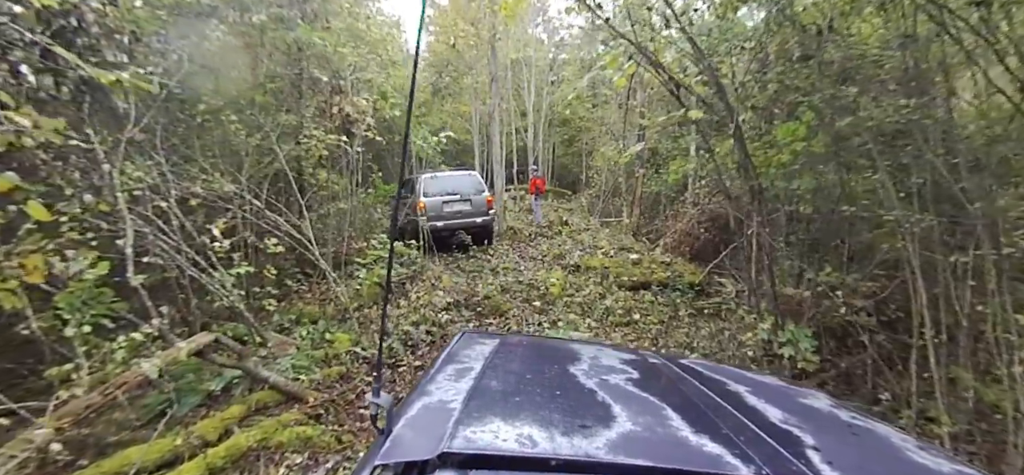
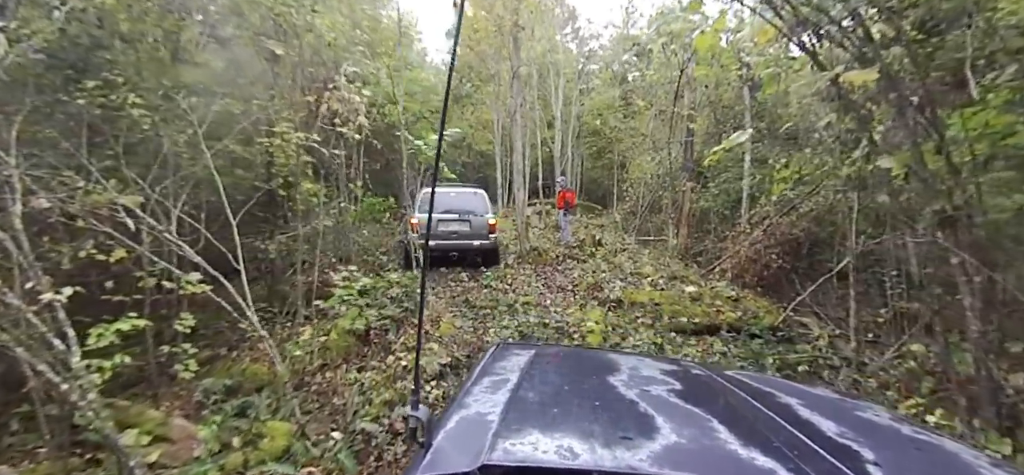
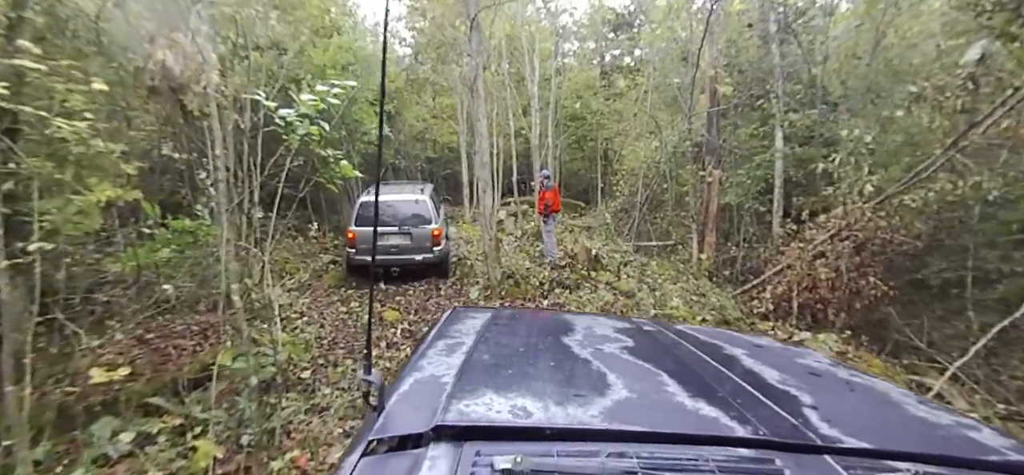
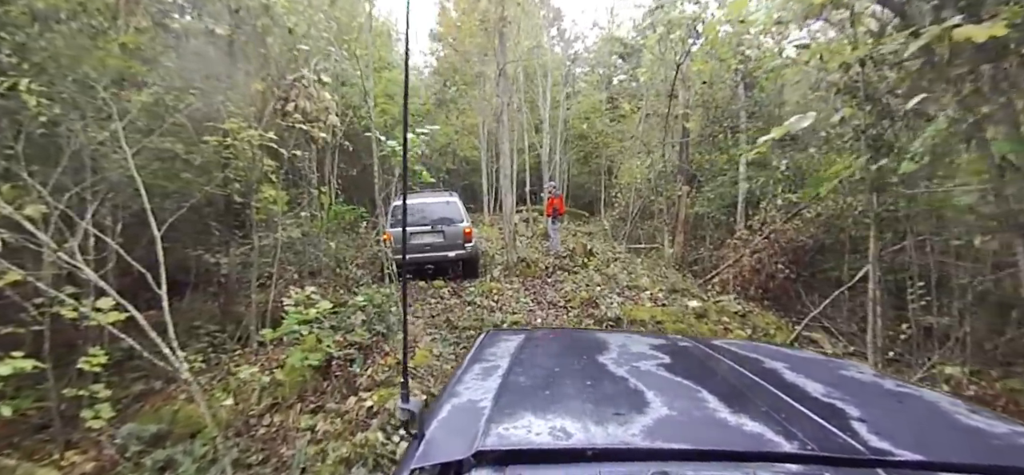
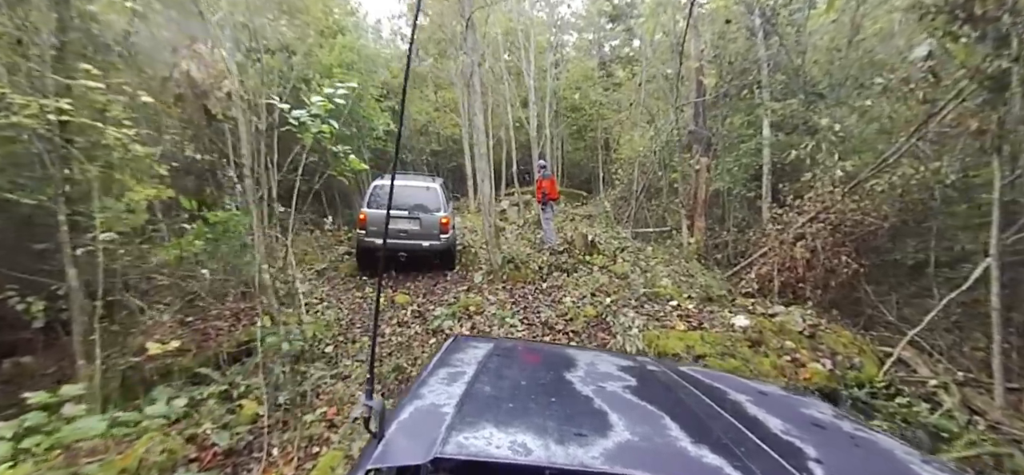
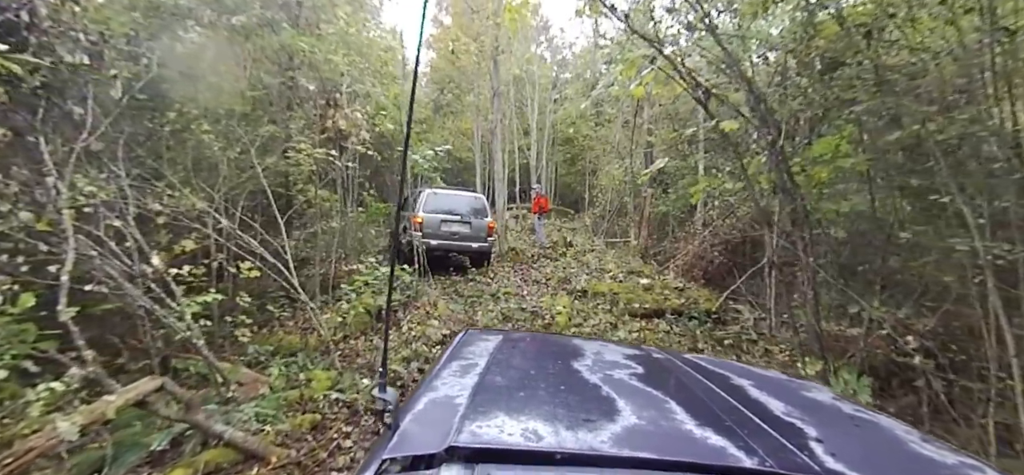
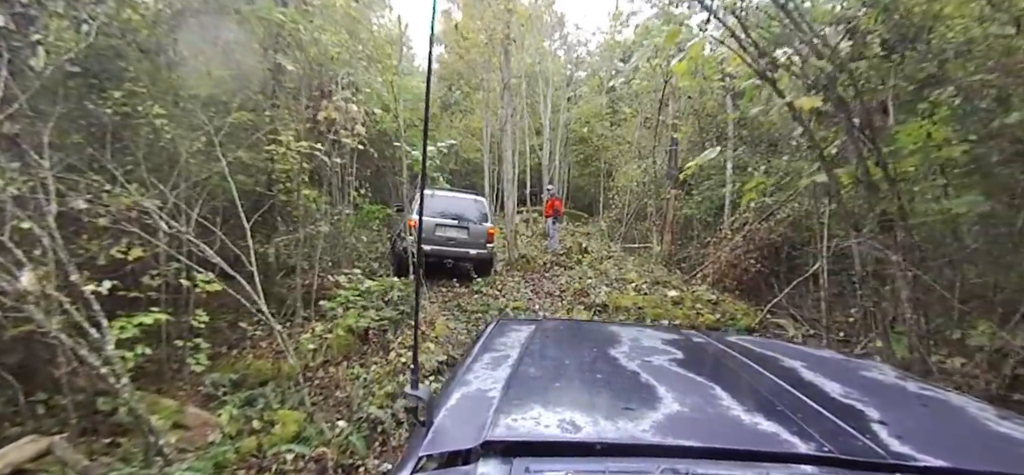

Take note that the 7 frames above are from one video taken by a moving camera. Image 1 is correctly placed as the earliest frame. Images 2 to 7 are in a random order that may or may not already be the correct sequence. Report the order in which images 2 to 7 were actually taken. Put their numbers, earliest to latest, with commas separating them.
6, 7, 2, 4, 5, 3
